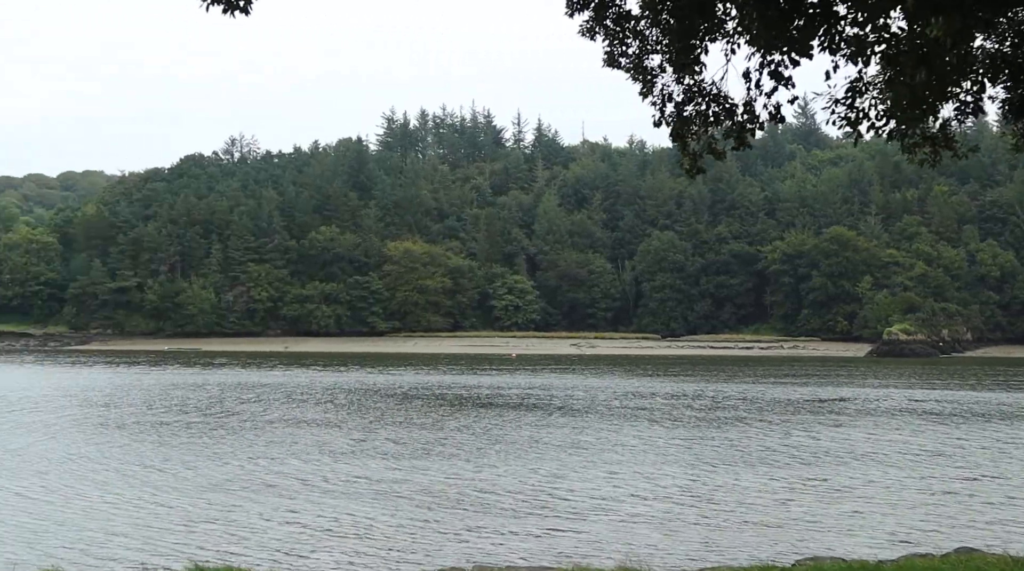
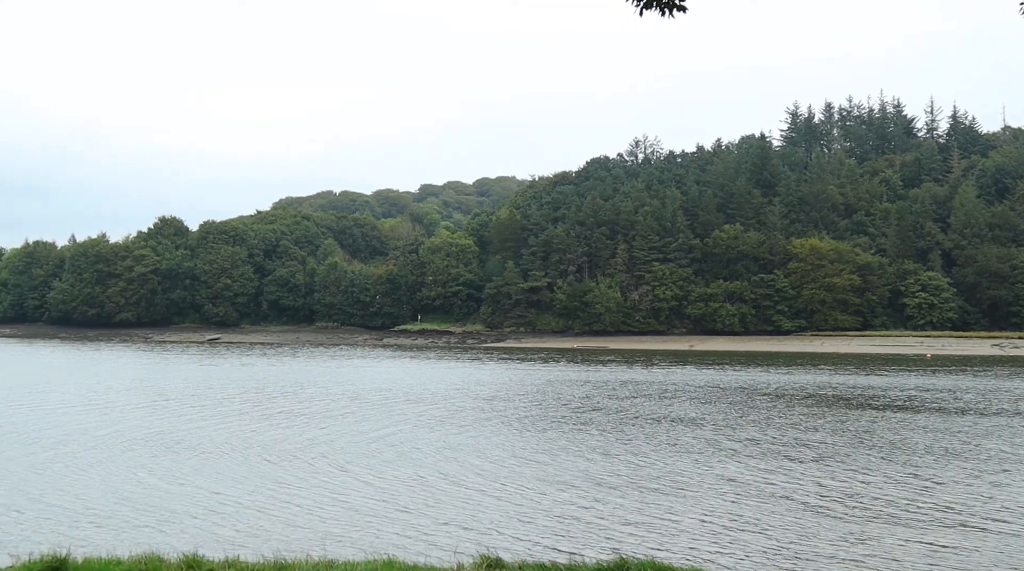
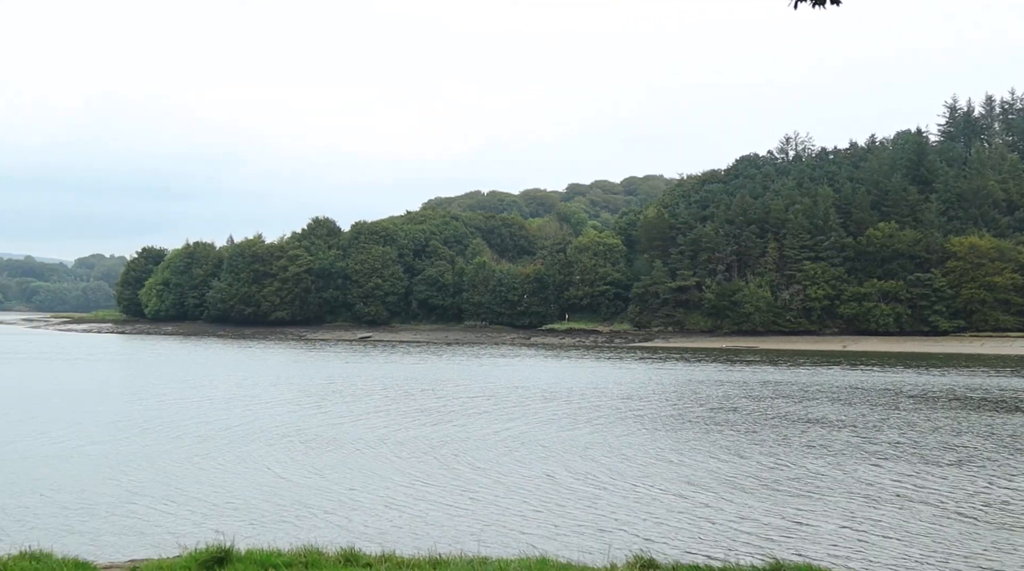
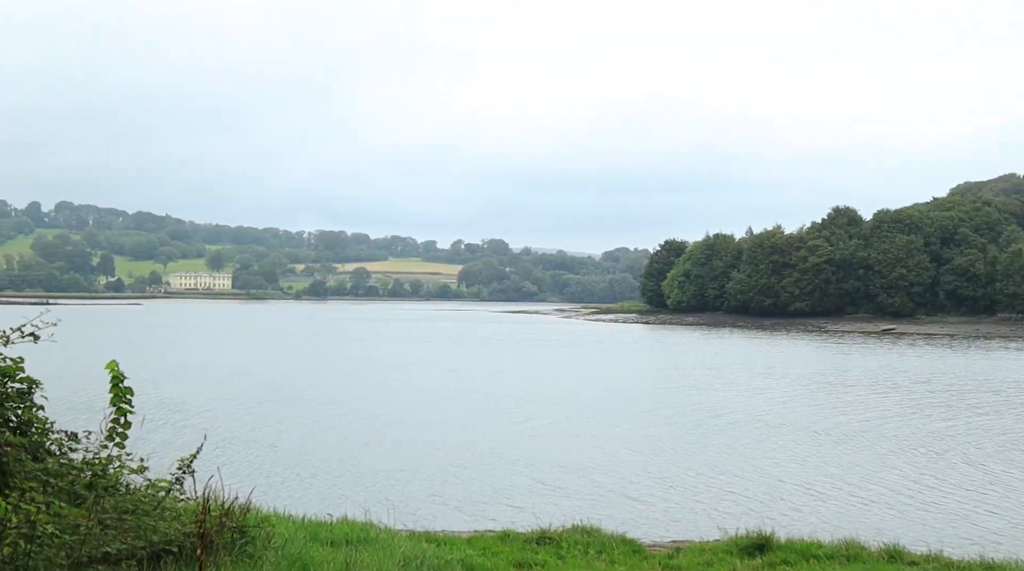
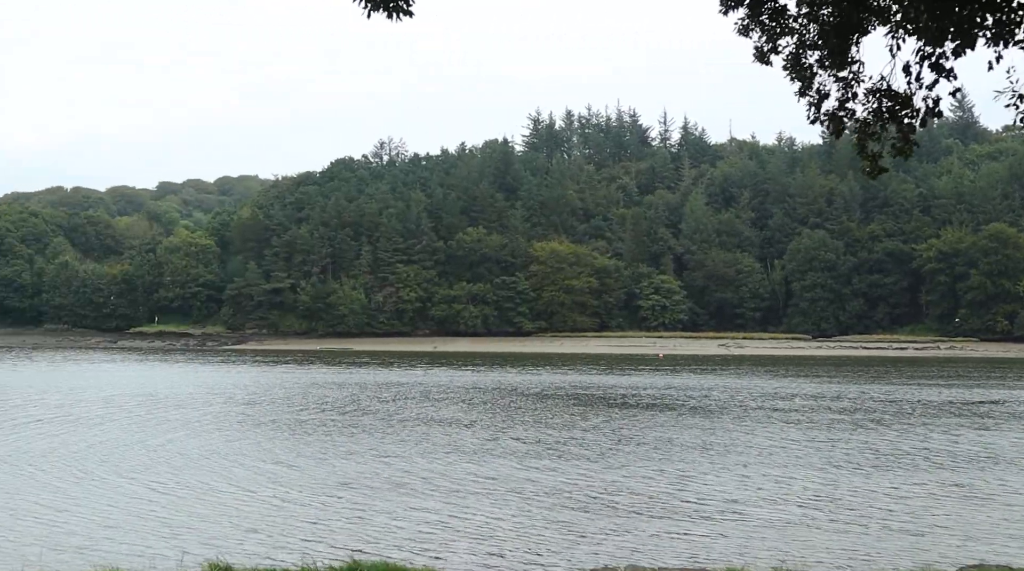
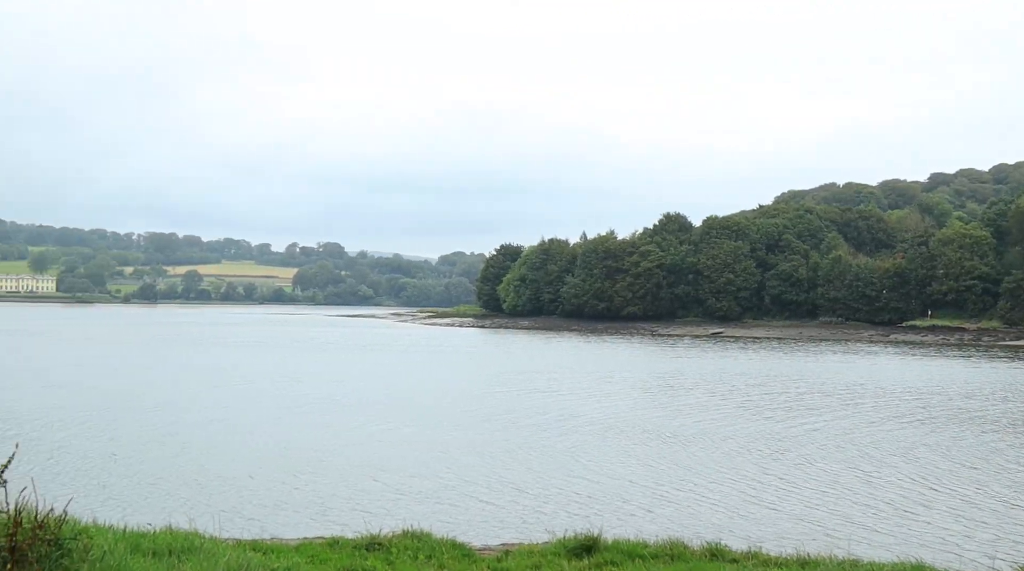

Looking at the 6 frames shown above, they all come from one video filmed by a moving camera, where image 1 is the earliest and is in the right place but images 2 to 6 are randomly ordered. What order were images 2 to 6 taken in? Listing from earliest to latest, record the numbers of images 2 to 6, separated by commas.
5, 2, 3, 6, 4
